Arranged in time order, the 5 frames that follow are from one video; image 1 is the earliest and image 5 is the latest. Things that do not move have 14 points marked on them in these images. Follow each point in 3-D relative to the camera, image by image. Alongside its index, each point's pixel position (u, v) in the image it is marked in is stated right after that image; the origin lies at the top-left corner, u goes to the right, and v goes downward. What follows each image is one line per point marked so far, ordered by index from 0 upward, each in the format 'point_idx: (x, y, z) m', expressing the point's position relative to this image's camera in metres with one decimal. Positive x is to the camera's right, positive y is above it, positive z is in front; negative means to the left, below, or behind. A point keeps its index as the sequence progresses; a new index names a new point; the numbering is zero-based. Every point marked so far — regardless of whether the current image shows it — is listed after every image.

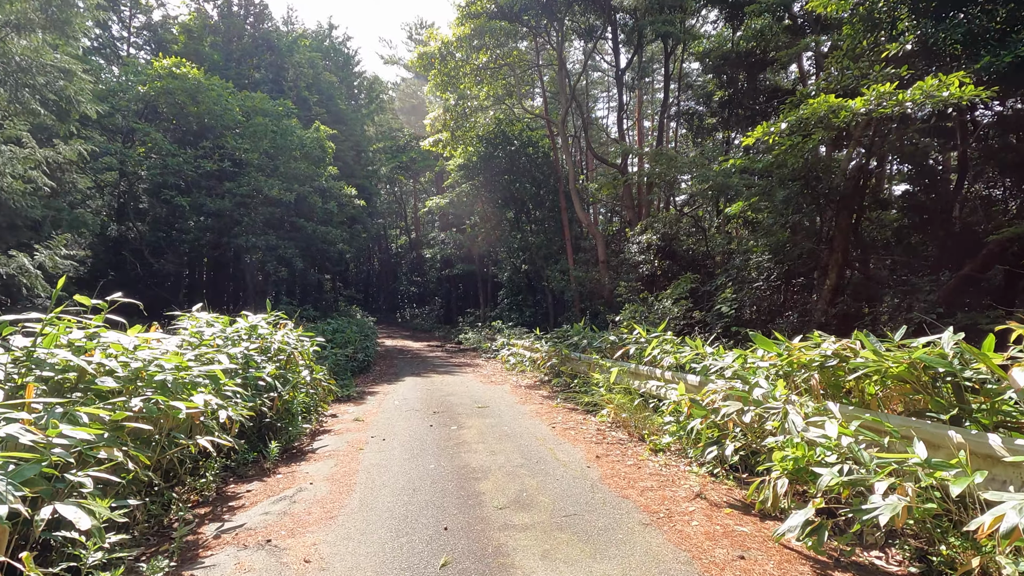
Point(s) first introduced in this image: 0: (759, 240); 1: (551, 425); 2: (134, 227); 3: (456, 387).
0: (+3.8, +0.7, +8.3) m
1: (+0.5, -1.7, +6.8) m
2: (-10.2, +1.6, +14.5) m
3: (-1.1, -2.0, +10.8) m
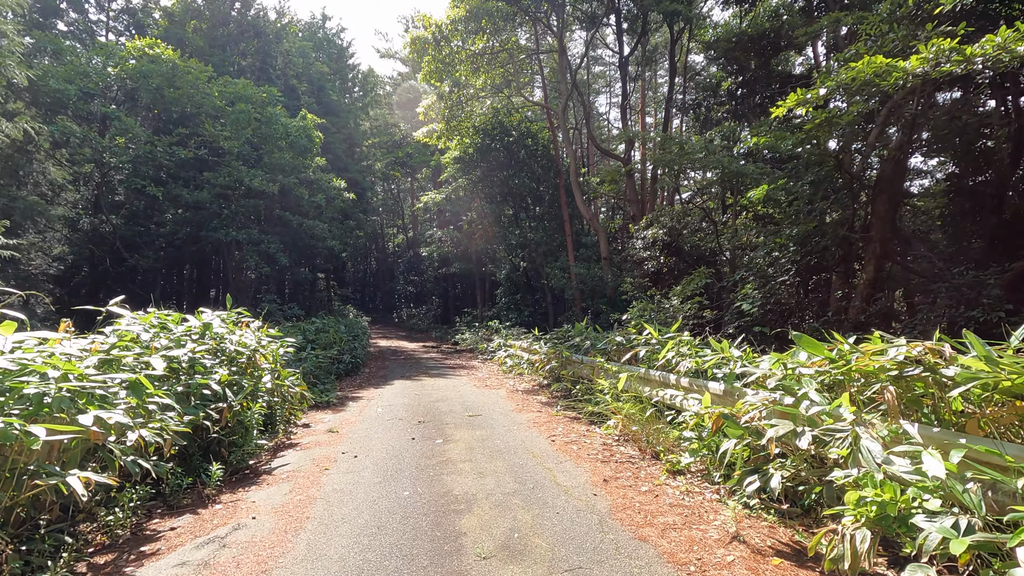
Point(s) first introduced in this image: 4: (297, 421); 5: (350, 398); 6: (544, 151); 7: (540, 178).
0: (+3.8, +0.8, +7.5) m
1: (+0.4, -1.7, +6.0) m
2: (-10.3, +1.7, +13.7) m
3: (-1.2, -1.9, +10.0) m
4: (-2.7, -1.7, +6.8) m
5: (-2.8, -1.9, +9.1) m
6: (+1.1, +4.8, +18.9) m
7: (+1.0, +3.9, +18.9) m
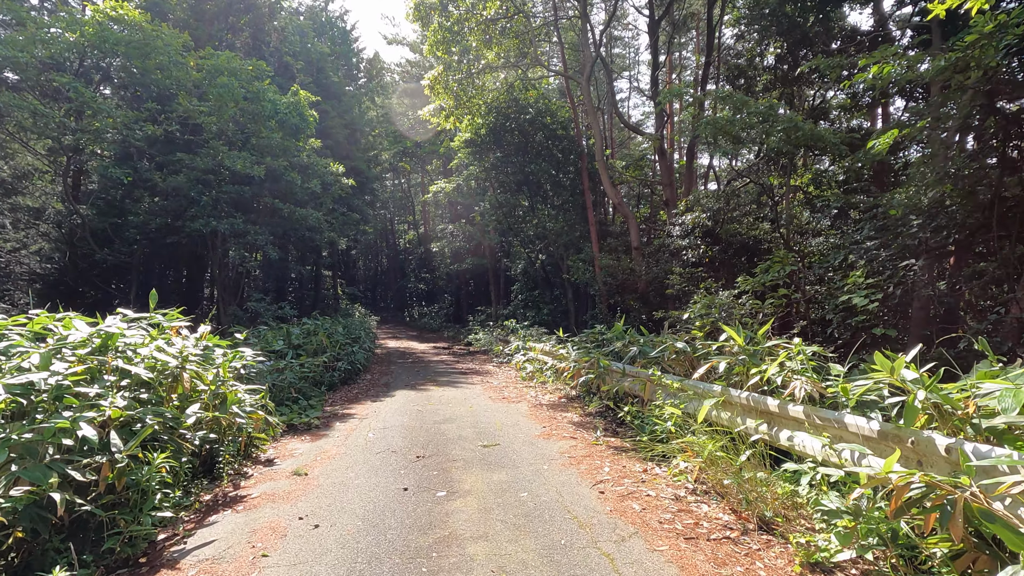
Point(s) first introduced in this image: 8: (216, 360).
0: (+4.0, +0.9, +5.7) m
1: (+0.7, -1.6, +4.3) m
2: (-9.8, +1.8, +12.3) m
3: (-0.8, -1.8, +8.3) m
4: (-2.5, -1.6, +5.2) m
5: (-2.4, -1.8, +7.5) m
6: (+1.6, +5.0, +17.1) m
7: (+1.5, +4.0, +17.2) m
8: (-2.7, -0.6, +4.9) m
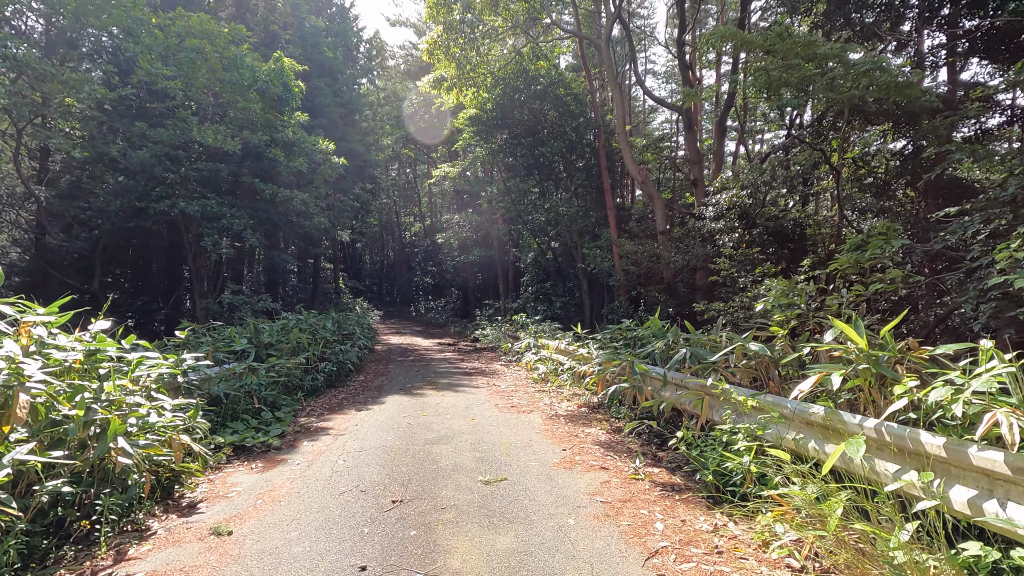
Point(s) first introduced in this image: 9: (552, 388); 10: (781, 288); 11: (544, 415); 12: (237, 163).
0: (+4.1, +1.1, +4.2) m
1: (+0.7, -1.4, +2.8) m
2: (-9.6, +1.9, +11.0) m
3: (-0.7, -1.6, +6.9) m
4: (-2.4, -1.5, +3.8) m
5: (-2.3, -1.6, +6.1) m
6: (+1.9, +5.2, +15.6) m
7: (+1.8, +4.3, +15.6) m
8: (-2.6, -0.5, +3.5) m
9: (+0.6, -1.6, +8.5) m
10: (+2.4, 0.0, +5.0) m
11: (+0.4, -1.6, +6.7) m
12: (-5.9, +2.7, +11.6) m
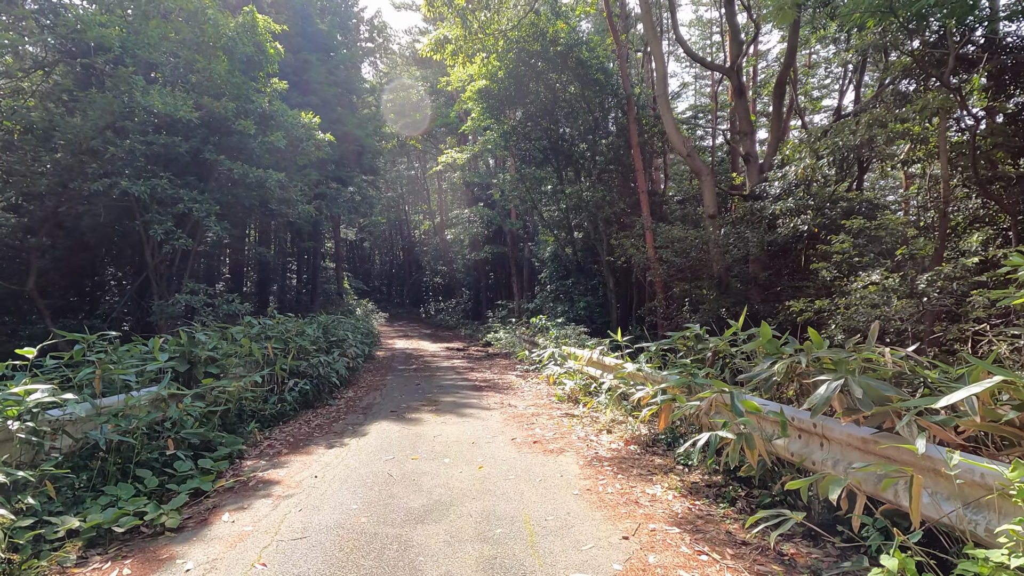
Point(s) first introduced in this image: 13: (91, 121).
0: (+4.2, +1.2, +2.1) m
1: (+0.9, -1.4, +0.8) m
2: (-9.4, +1.9, +9.2) m
3: (-0.5, -1.6, +5.0) m
4: (-2.2, -1.4, +1.9) m
5: (-2.1, -1.6, +4.2) m
6: (+2.3, +5.3, +13.6) m
7: (+2.2, +4.3, +13.6) m
8: (-2.5, -0.5, +1.6) m
9: (+0.9, -1.5, +6.5) m
10: (+2.5, +0.1, +2.9) m
11: (+0.6, -1.5, +4.8) m
12: (-5.6, +2.7, +9.8) m
13: (-6.5, +2.6, +8.4) m
